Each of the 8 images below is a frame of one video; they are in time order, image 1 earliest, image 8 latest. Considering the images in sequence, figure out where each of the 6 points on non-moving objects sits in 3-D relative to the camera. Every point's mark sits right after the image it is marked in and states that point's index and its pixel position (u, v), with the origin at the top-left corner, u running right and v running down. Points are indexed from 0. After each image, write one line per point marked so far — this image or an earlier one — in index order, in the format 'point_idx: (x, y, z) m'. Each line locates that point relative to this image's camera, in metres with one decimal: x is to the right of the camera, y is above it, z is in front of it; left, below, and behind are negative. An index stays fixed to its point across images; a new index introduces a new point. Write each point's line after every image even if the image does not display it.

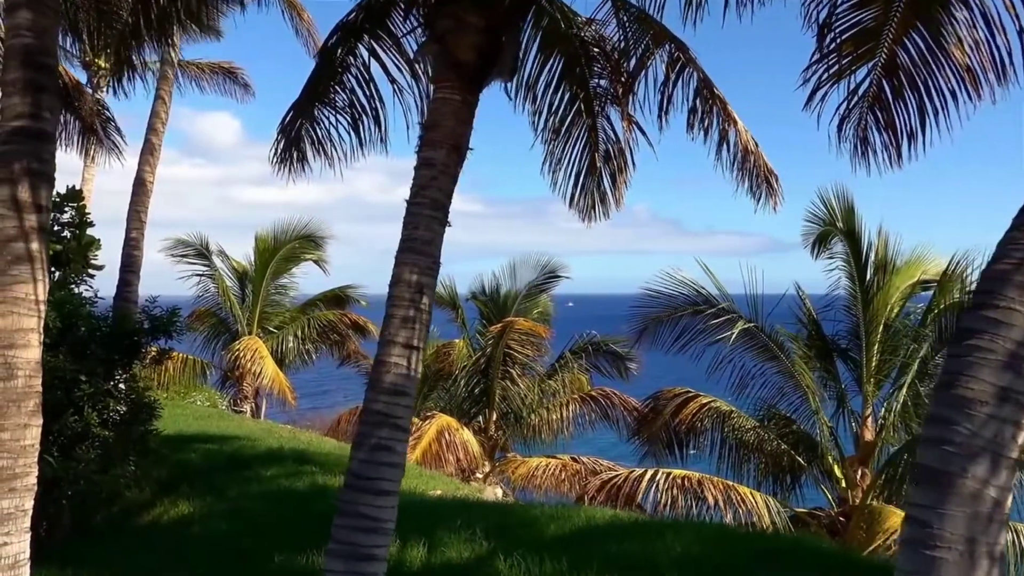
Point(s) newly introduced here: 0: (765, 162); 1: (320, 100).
0: (+2.1, +1.0, +7.2) m
1: (-1.4, +1.5, +6.9) m
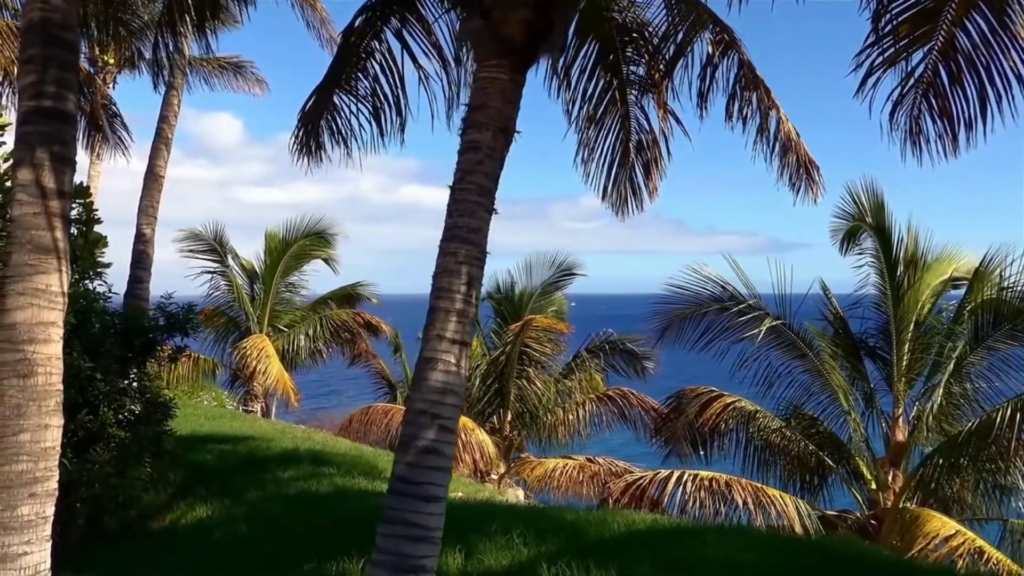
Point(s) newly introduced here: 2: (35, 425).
0: (+2.3, +1.1, +7.0) m
1: (-1.2, +1.5, +6.6) m
2: (-2.1, -0.6, +3.9) m
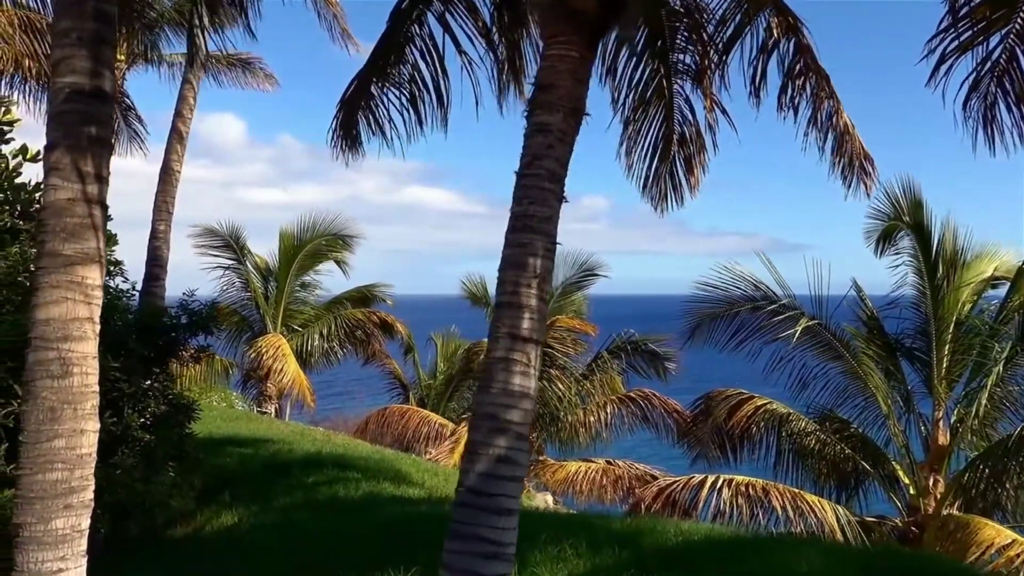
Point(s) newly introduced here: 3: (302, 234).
0: (+2.7, +1.1, +6.6) m
1: (-0.9, +1.5, +6.3) m
2: (-1.8, -0.6, +3.5) m
3: (-3.8, +1.0, +16.0) m
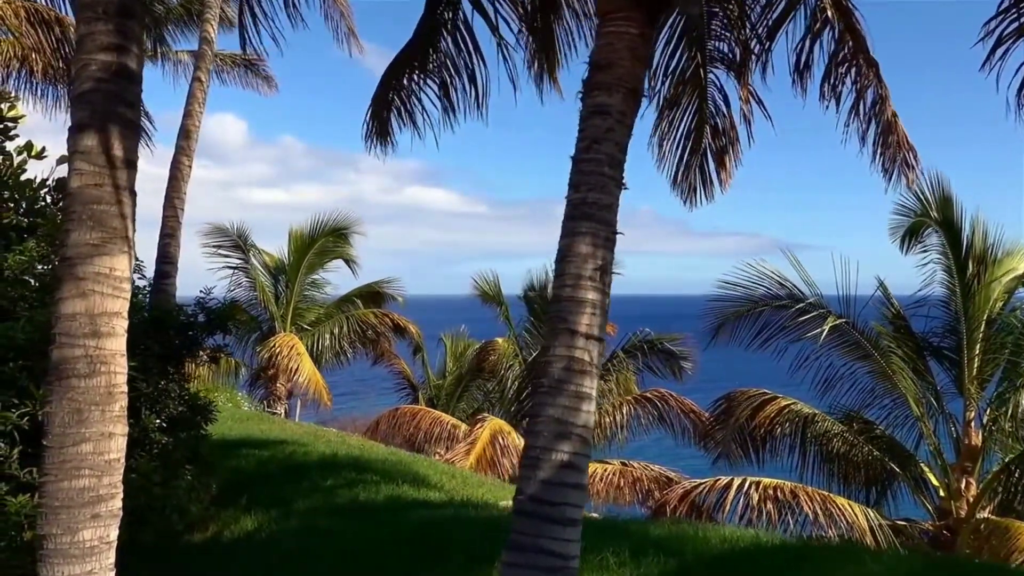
0: (+2.9, +1.1, +6.4) m
1: (-0.6, +1.6, +6.0) m
2: (-1.6, -0.6, +3.3) m
3: (-3.6, +1.0, +15.7) m
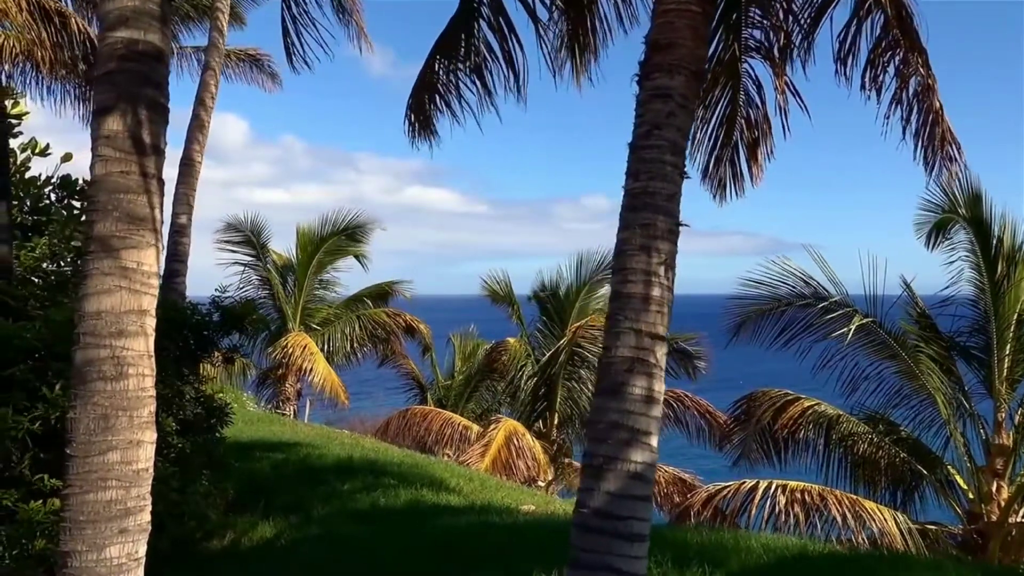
0: (+3.1, +1.1, +6.2) m
1: (-0.4, +1.6, +5.8) m
2: (-1.4, -0.5, +3.1) m
3: (-3.4, +1.0, +15.5) m
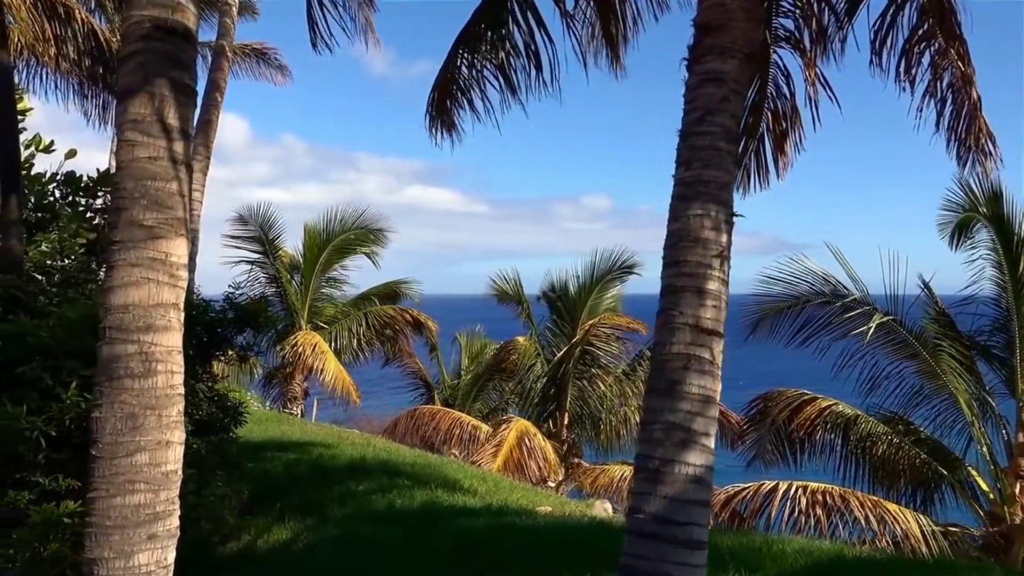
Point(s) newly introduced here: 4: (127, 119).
0: (+3.2, +1.1, +6.0) m
1: (-0.3, +1.6, +5.6) m
2: (-1.2, -0.5, +2.9) m
3: (-3.2, +1.1, +15.4) m
4: (-1.3, +0.6, +2.9) m
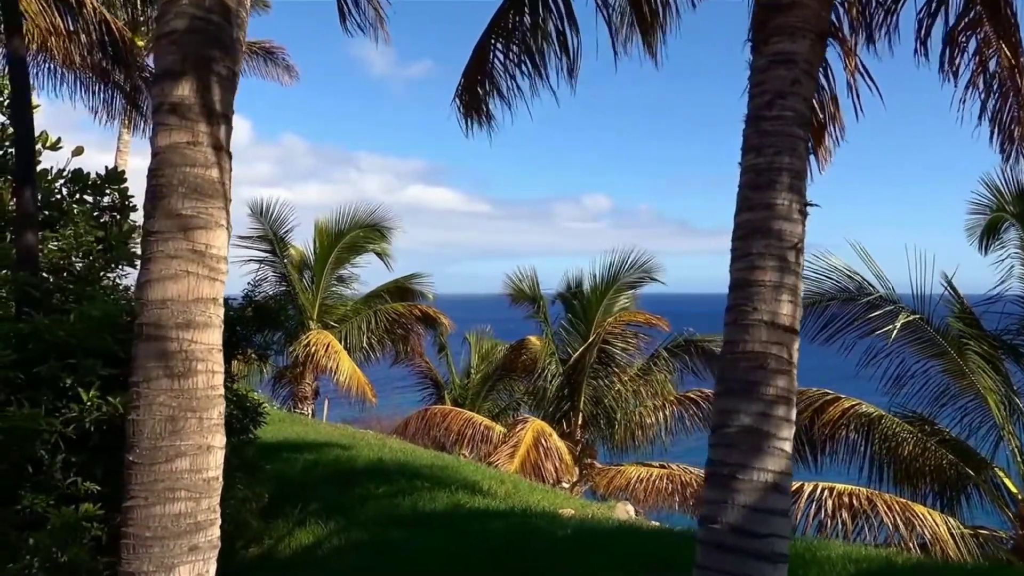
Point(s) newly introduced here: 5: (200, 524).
0: (+3.4, +1.2, +5.8) m
1: (-0.1, +1.6, +5.5) m
2: (-1.0, -0.5, +2.7) m
3: (-3.0, +1.1, +15.2) m
4: (-1.1, +0.6, +2.7) m
5: (-1.0, -0.7, +2.8) m
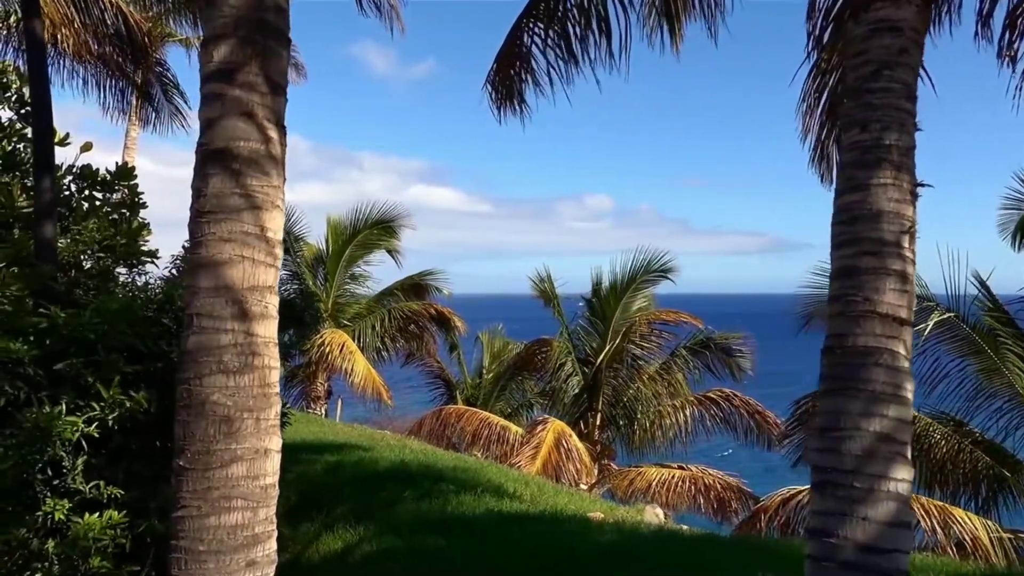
0: (+3.7, +1.2, +5.6) m
1: (+0.2, +1.7, +5.2) m
2: (-0.8, -0.5, +2.5) m
3: (-2.7, +1.1, +14.9) m
4: (-0.9, +0.6, +2.5) m
5: (-0.8, -0.7, +2.5) m
